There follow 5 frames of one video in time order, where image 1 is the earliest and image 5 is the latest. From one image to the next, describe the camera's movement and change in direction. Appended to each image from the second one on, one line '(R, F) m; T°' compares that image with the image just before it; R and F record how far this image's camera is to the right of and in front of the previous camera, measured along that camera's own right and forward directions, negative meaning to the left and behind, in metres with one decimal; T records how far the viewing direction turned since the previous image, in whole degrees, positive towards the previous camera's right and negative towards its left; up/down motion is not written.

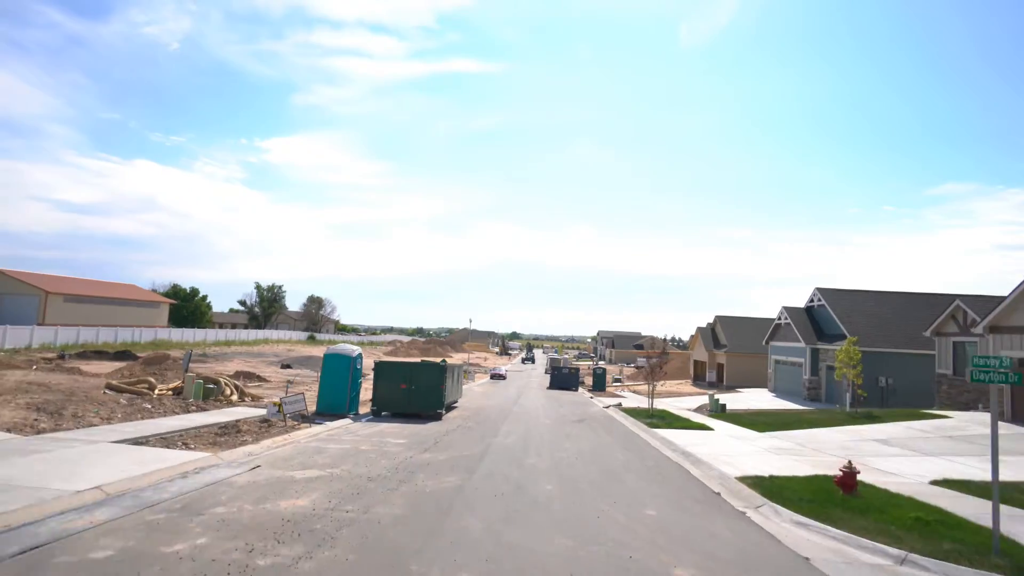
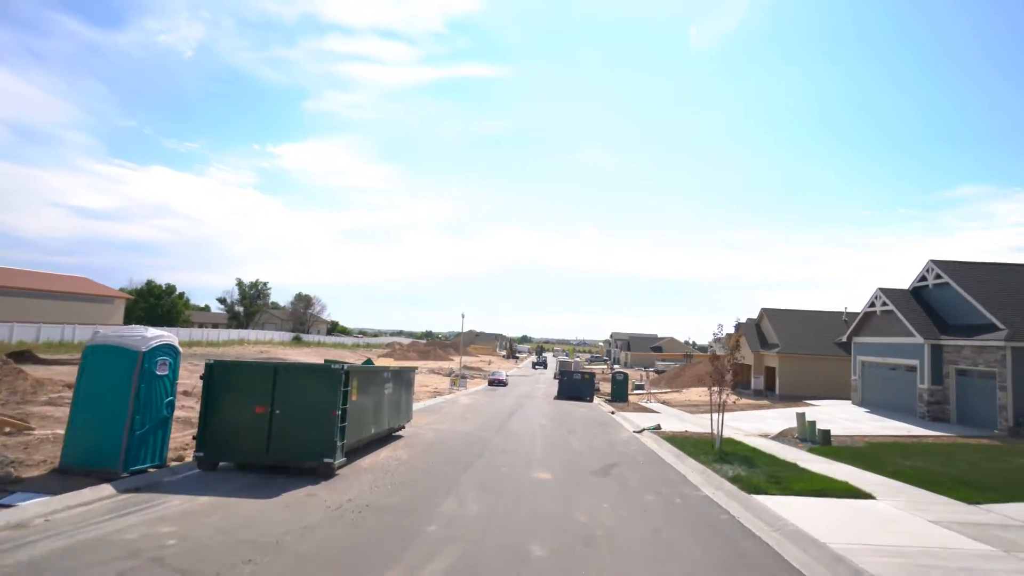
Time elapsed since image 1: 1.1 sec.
(+0.8, +10.9) m; -1°
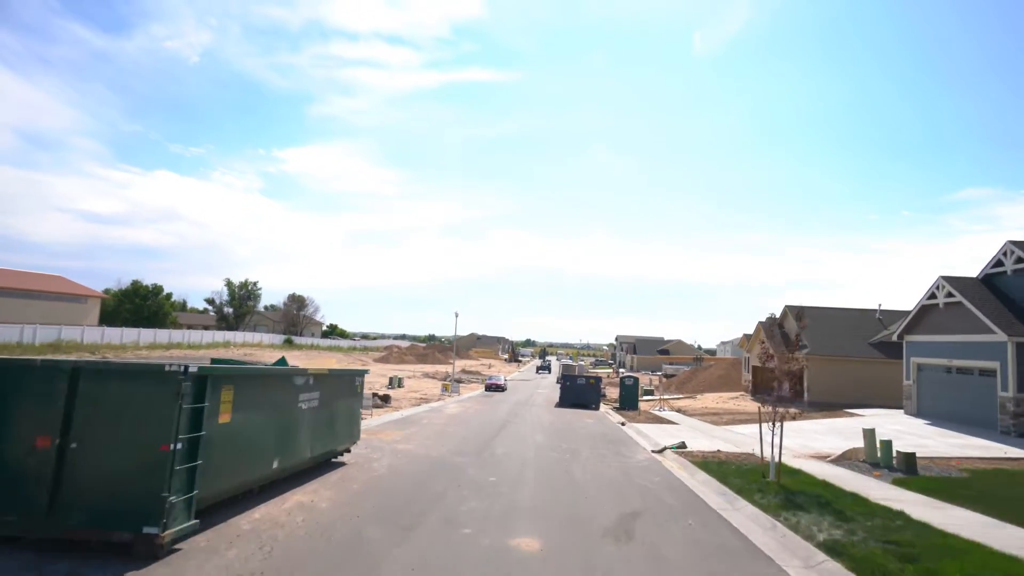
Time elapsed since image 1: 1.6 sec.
(+0.5, +4.6) m; 0°
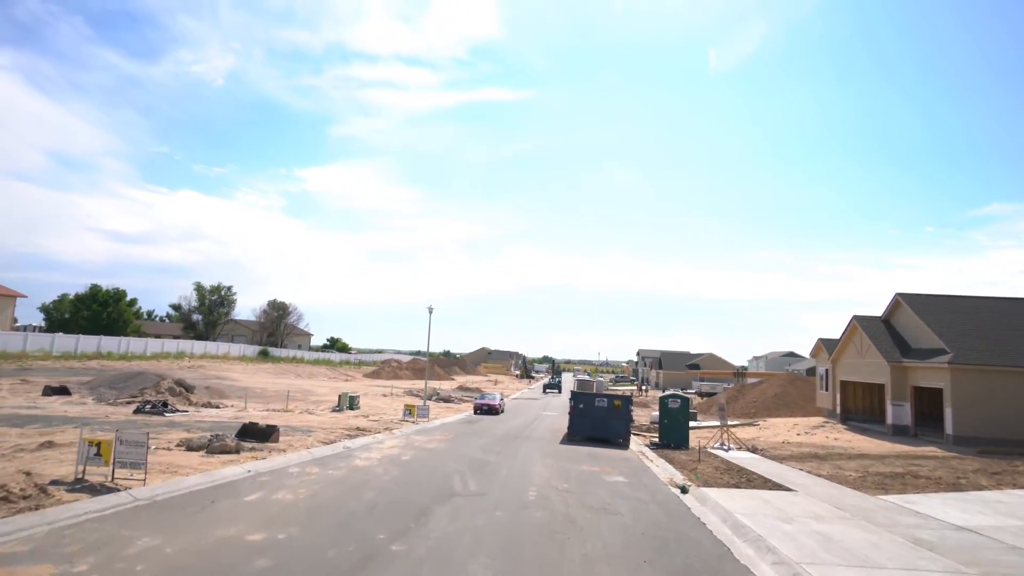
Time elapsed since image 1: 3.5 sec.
(+1.4, +13.5) m; -1°
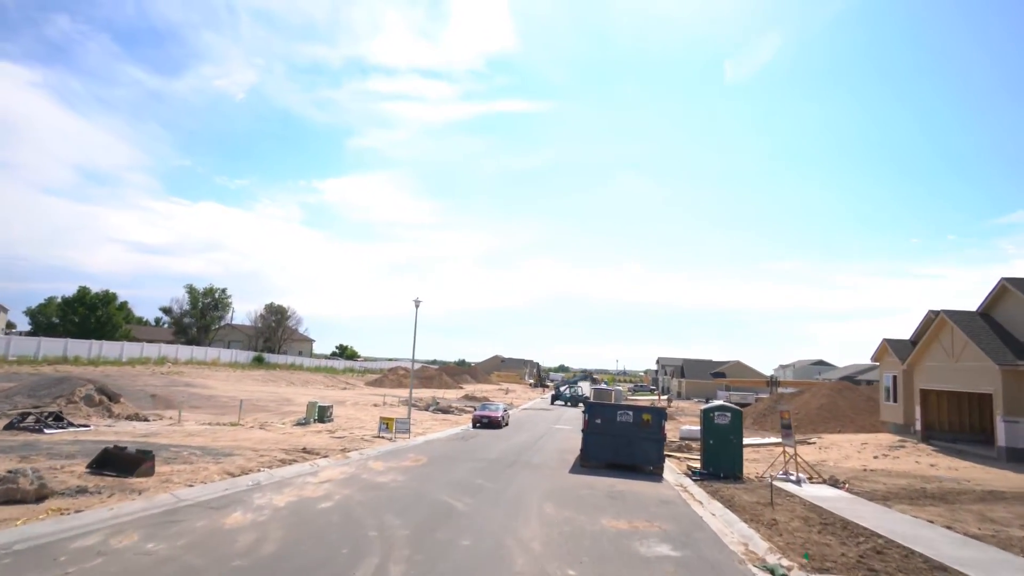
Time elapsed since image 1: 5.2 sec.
(+0.7, +6.3) m; -1°
